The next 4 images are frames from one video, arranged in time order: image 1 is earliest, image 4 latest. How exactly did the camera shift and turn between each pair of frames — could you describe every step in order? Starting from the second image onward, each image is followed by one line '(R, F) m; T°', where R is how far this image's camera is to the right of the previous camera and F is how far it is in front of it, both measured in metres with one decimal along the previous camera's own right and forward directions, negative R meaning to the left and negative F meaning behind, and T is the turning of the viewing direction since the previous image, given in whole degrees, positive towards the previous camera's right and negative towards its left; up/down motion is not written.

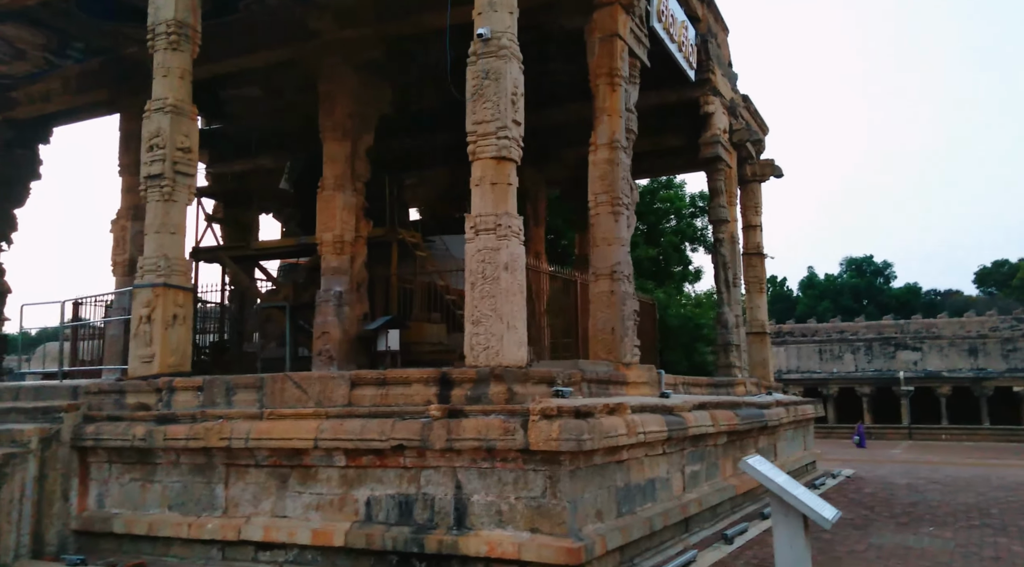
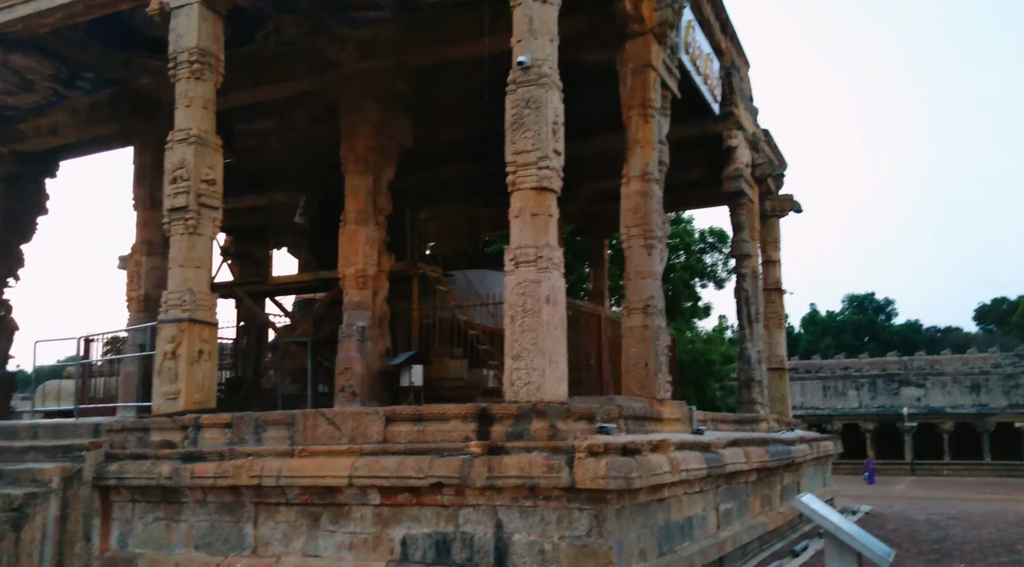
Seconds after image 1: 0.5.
(-0.3, +0.1) m; 0°
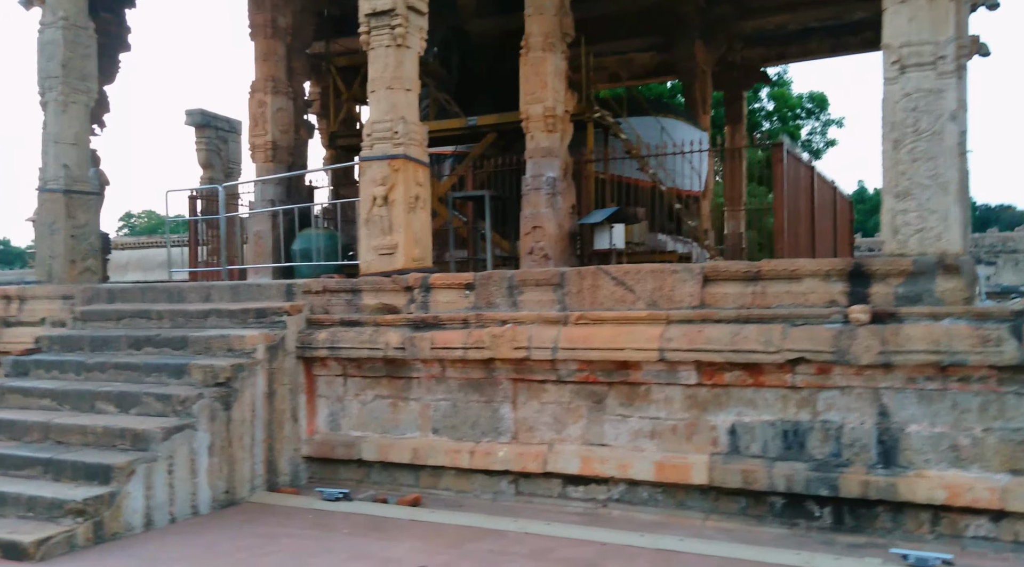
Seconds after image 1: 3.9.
(-1.8, +1.3) m; 0°
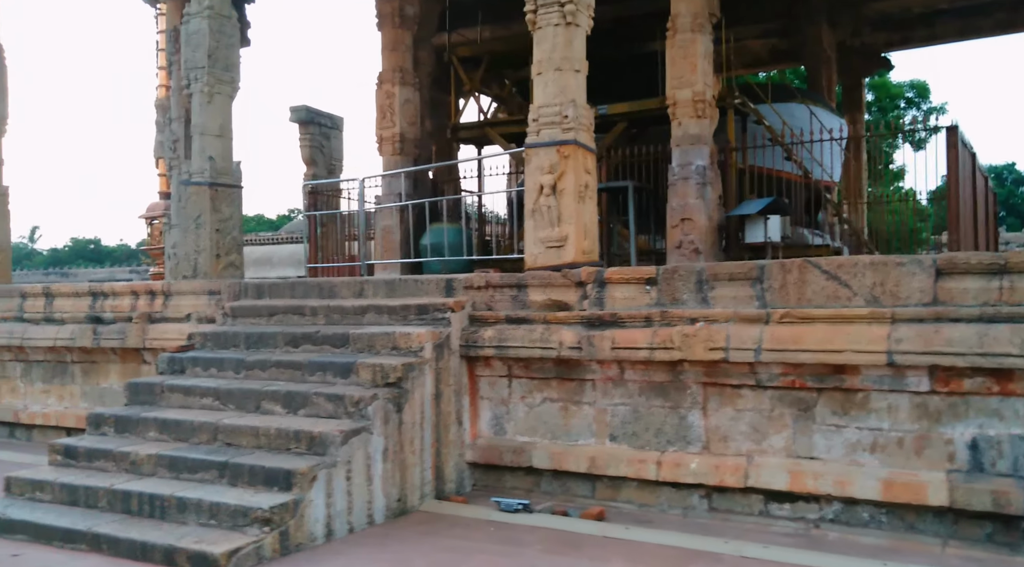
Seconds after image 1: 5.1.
(-0.7, +0.4) m; -4°
